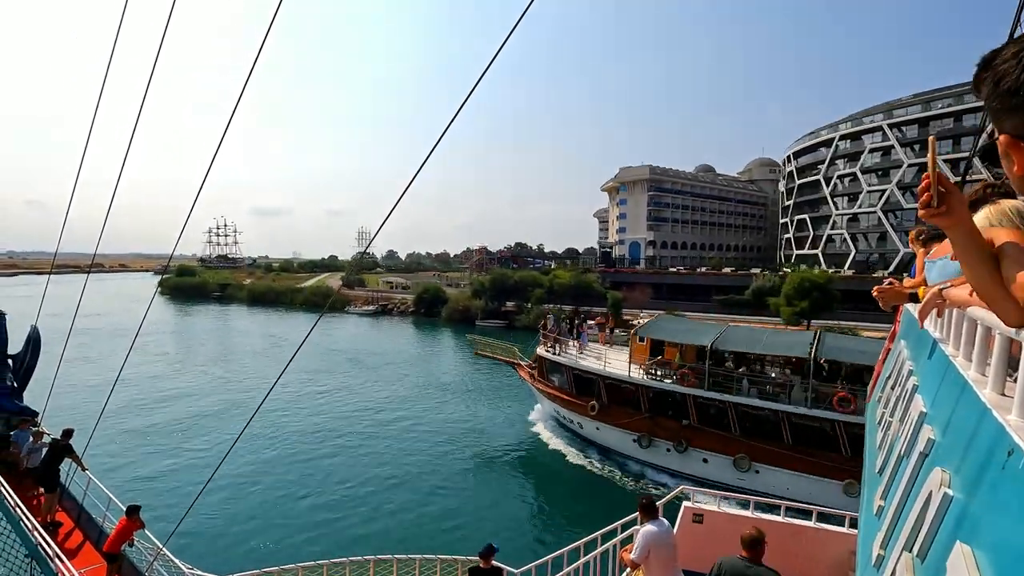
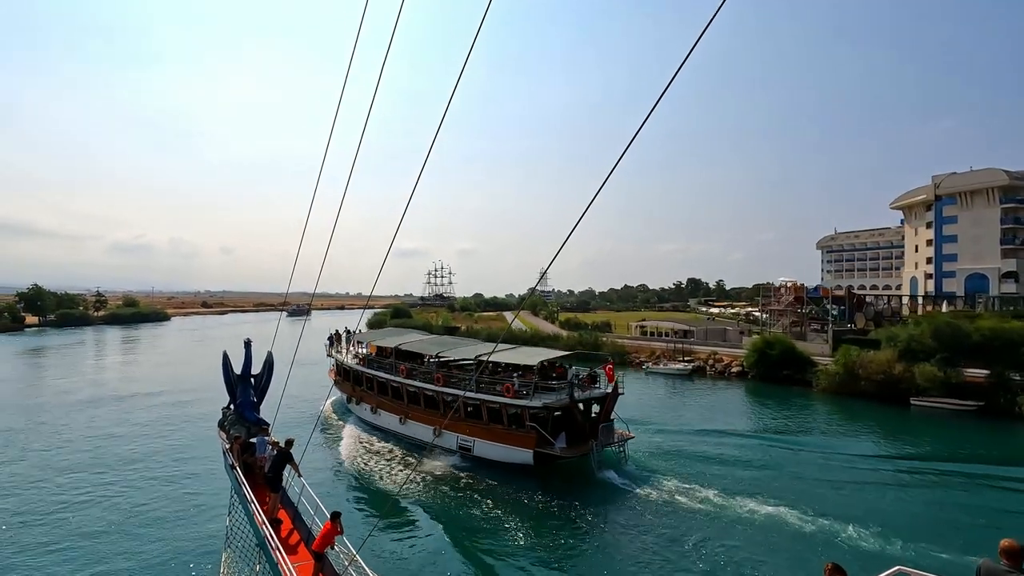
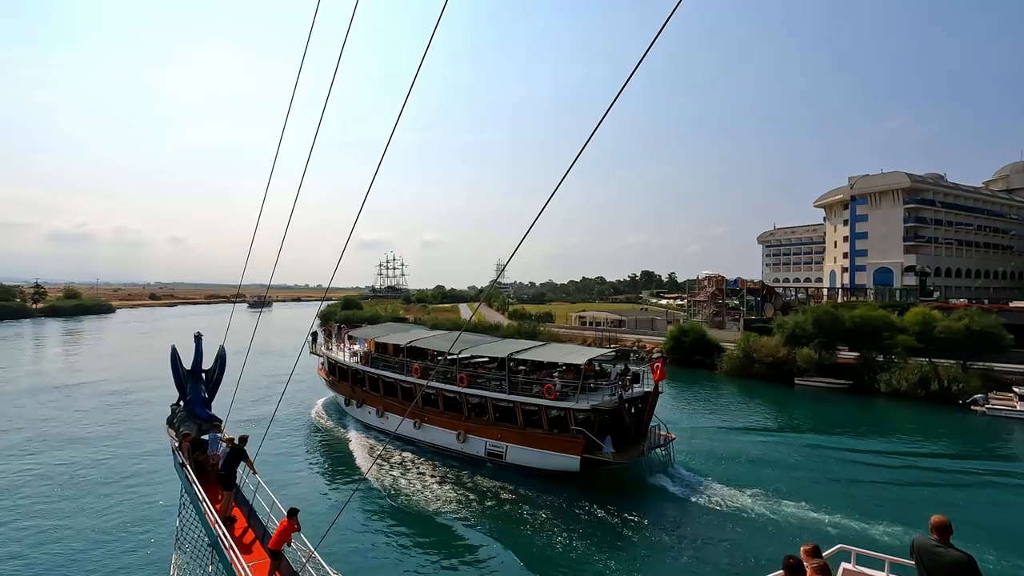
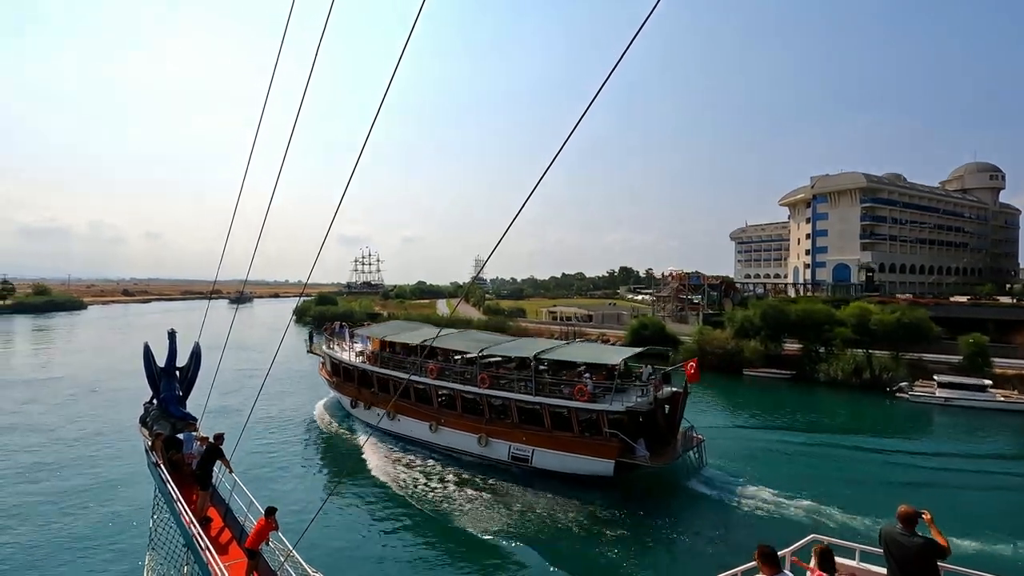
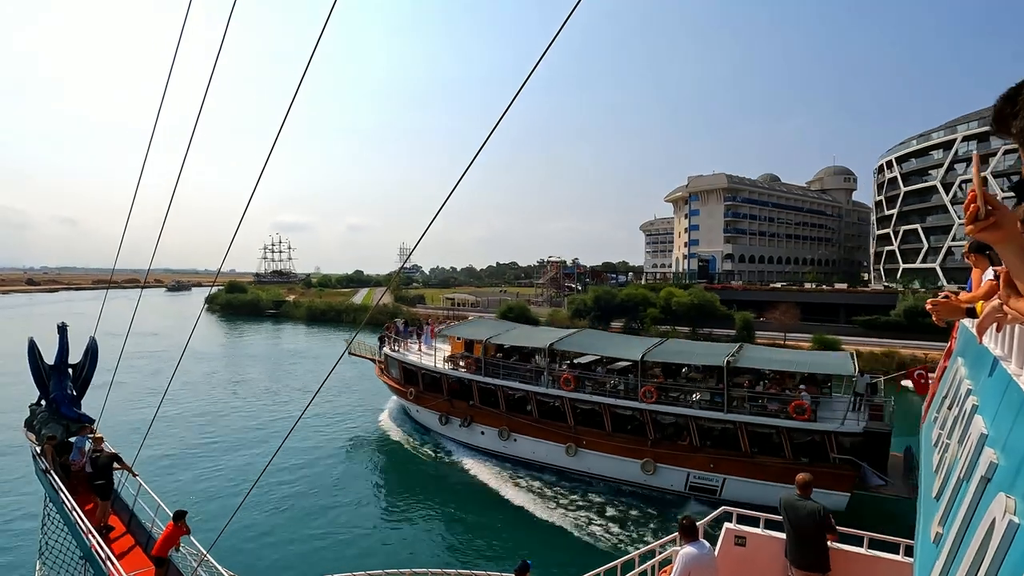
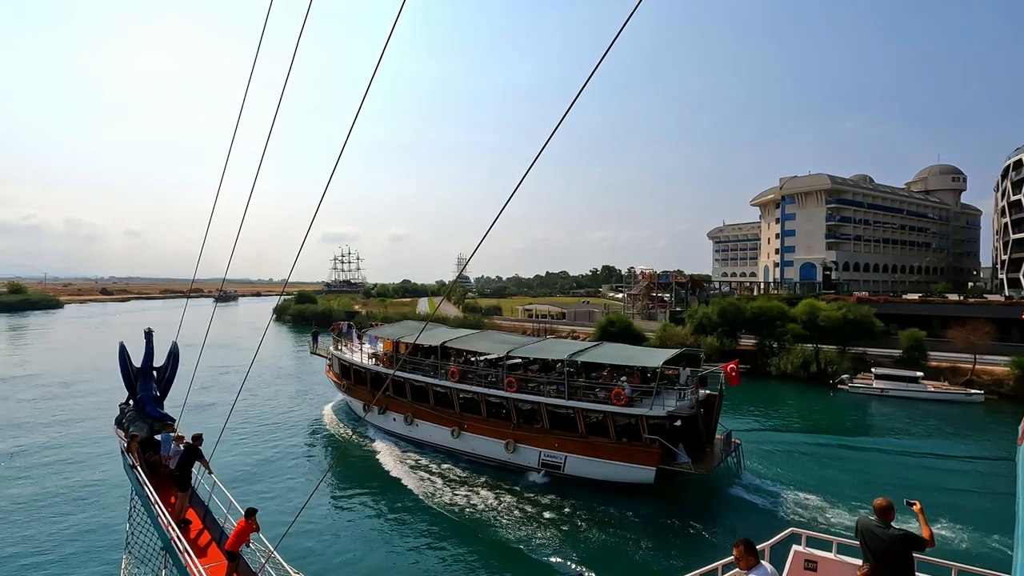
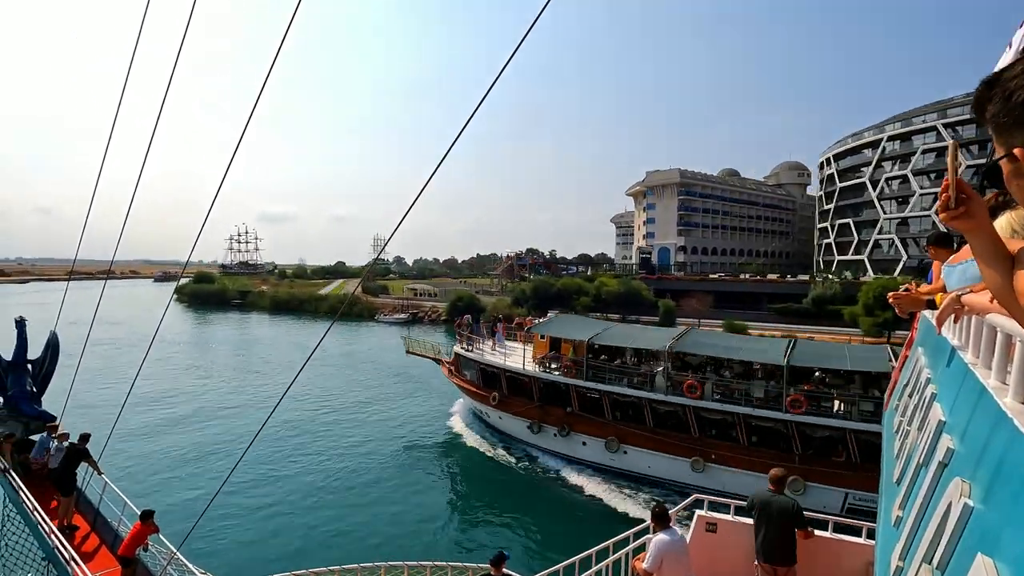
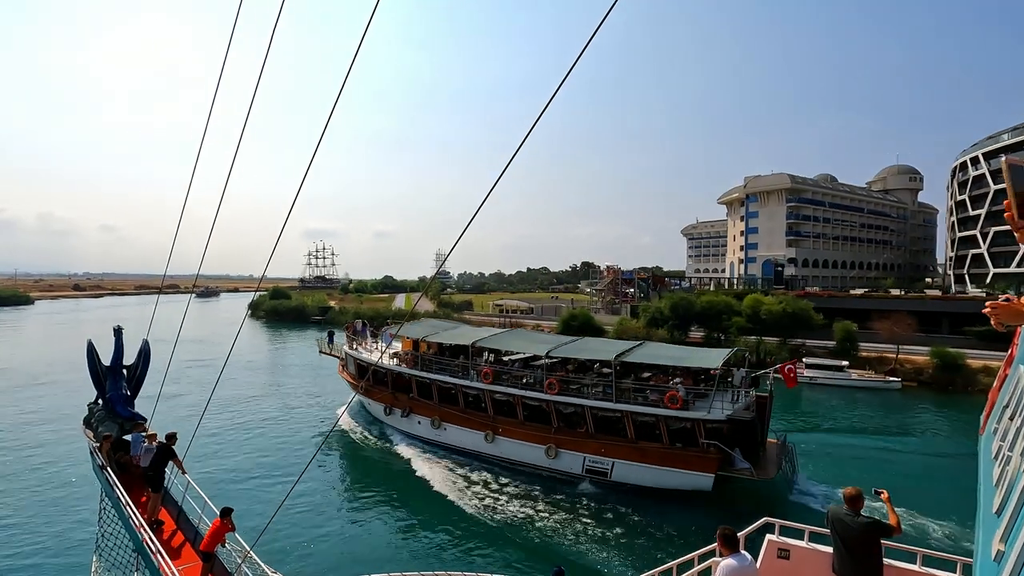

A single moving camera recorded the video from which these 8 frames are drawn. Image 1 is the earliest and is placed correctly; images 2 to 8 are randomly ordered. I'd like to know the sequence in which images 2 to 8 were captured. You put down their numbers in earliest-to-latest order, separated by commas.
7, 5, 8, 6, 4, 3, 2
